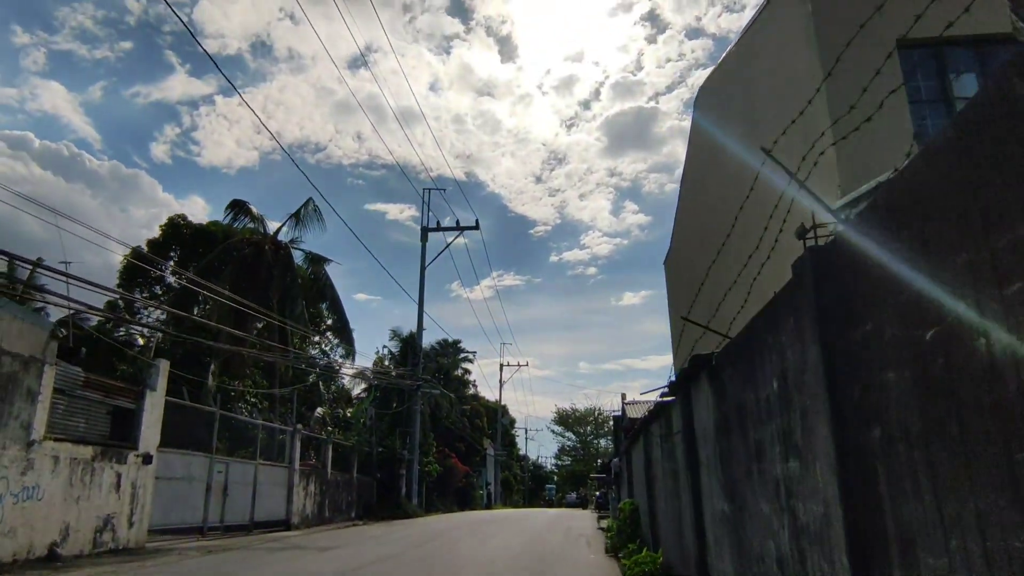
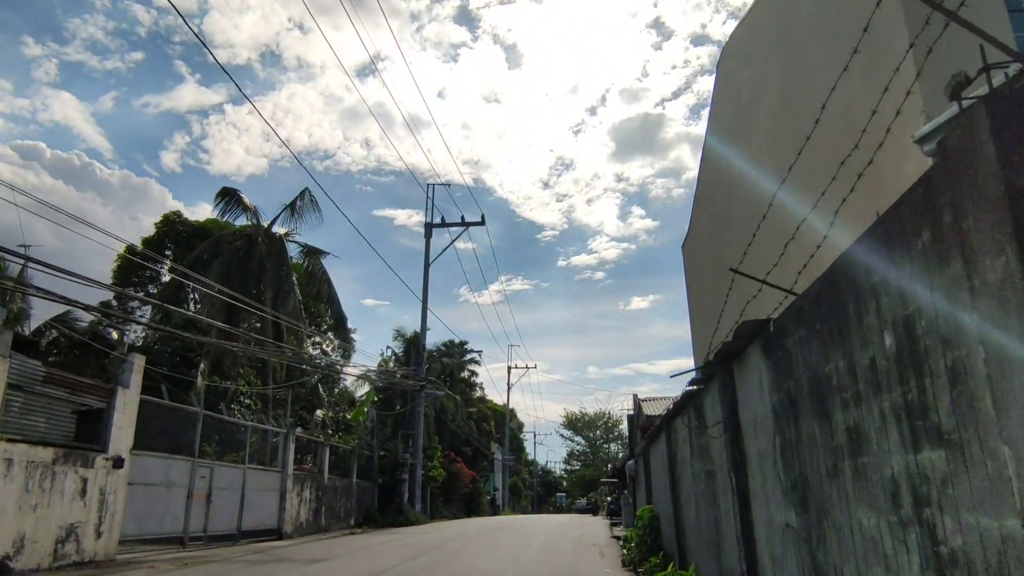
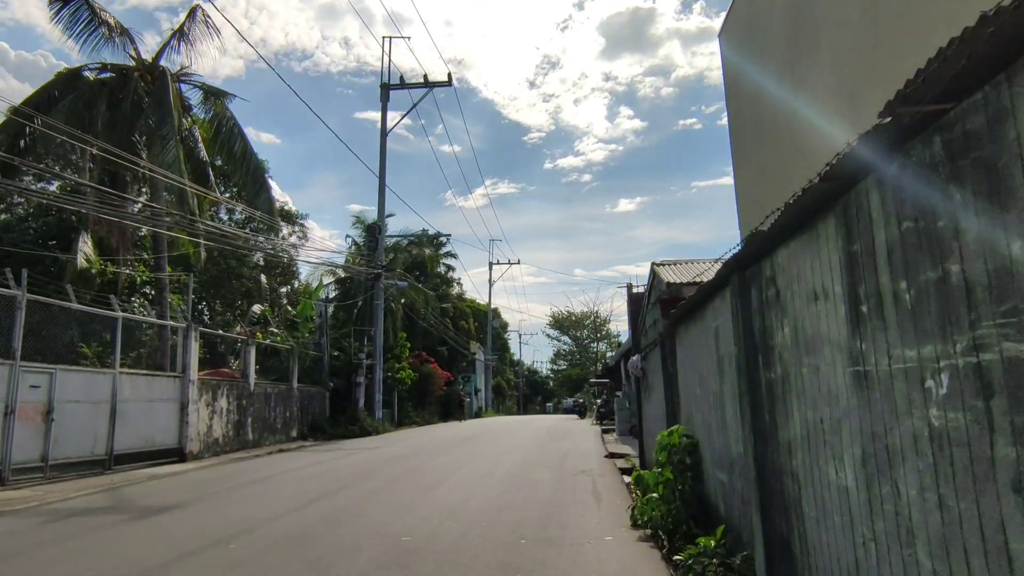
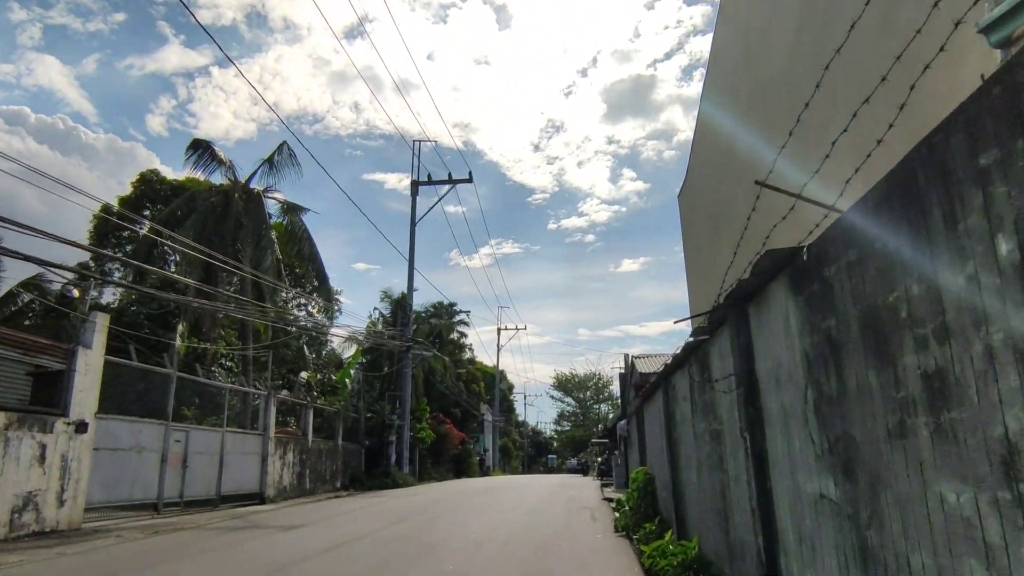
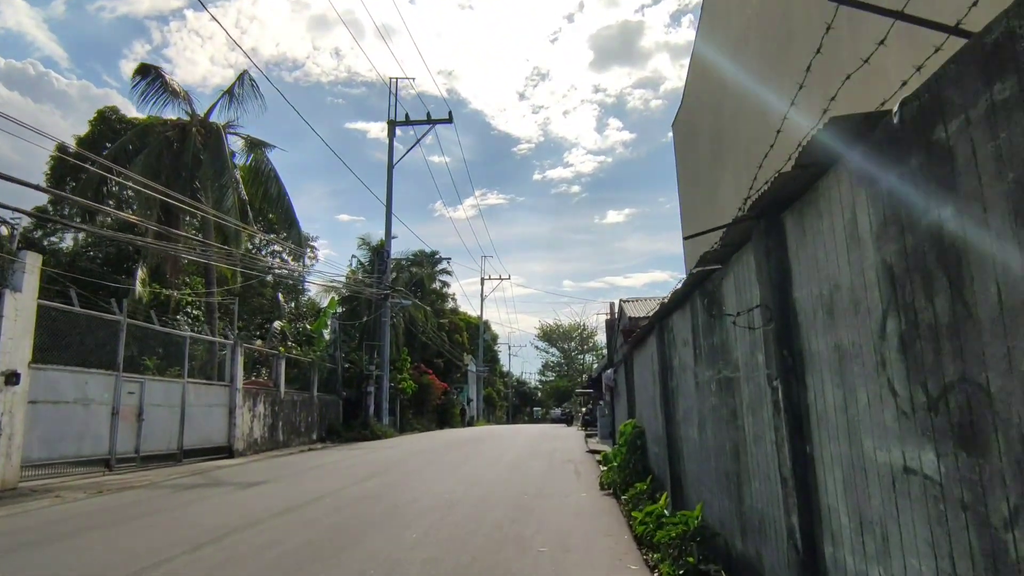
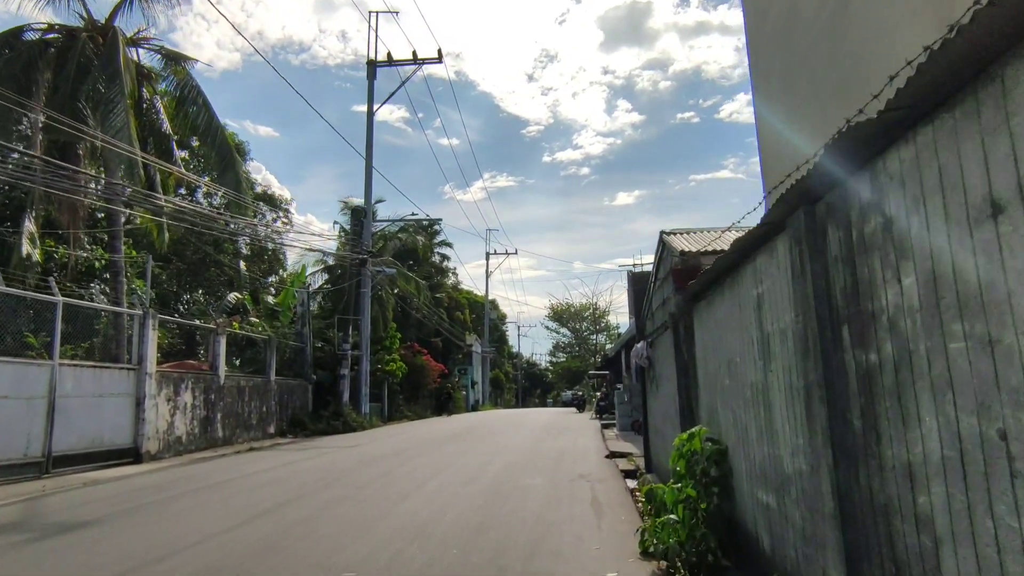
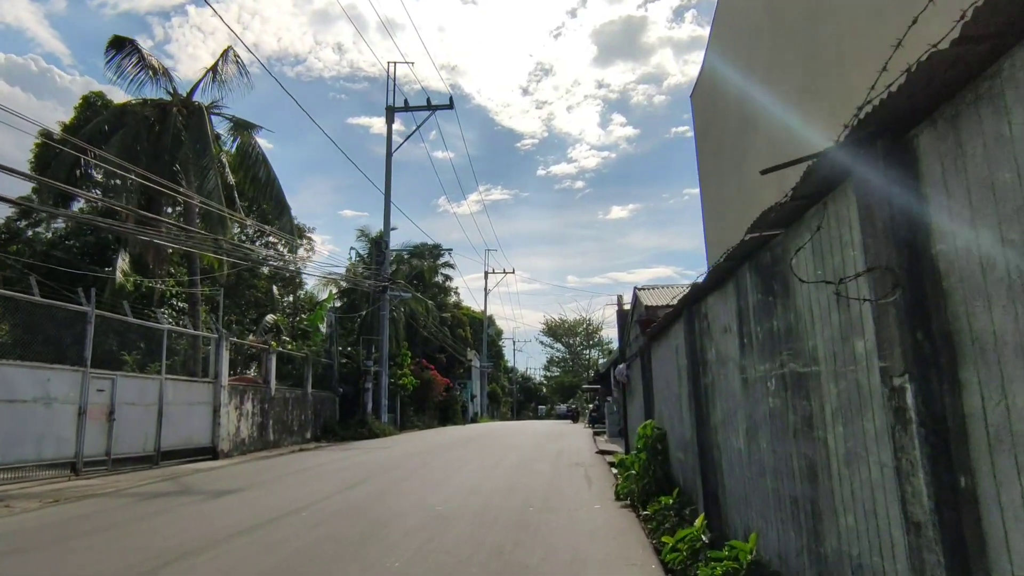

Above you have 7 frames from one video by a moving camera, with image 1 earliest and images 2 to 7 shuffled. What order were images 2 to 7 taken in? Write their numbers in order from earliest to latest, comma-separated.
2, 4, 5, 7, 3, 6
